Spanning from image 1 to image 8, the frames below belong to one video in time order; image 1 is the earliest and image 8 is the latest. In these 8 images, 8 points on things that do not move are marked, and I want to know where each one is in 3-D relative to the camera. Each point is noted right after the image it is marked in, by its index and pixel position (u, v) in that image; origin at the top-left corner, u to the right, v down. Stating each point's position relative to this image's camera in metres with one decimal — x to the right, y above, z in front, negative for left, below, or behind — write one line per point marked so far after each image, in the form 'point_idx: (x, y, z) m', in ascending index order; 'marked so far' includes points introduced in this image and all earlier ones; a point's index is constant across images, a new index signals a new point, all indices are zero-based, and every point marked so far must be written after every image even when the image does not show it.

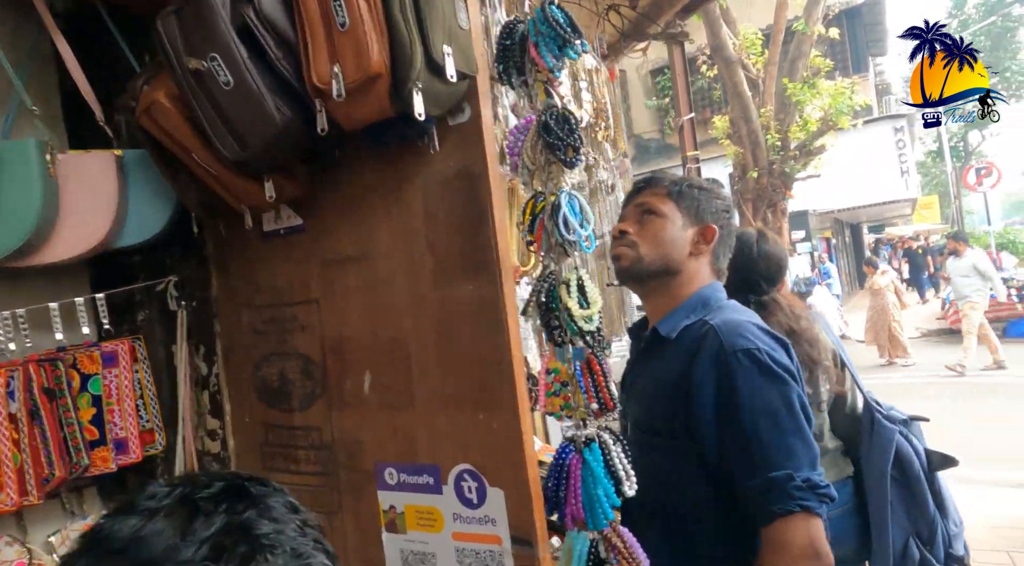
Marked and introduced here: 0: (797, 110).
0: (+5.2, +3.1, +12.4) m
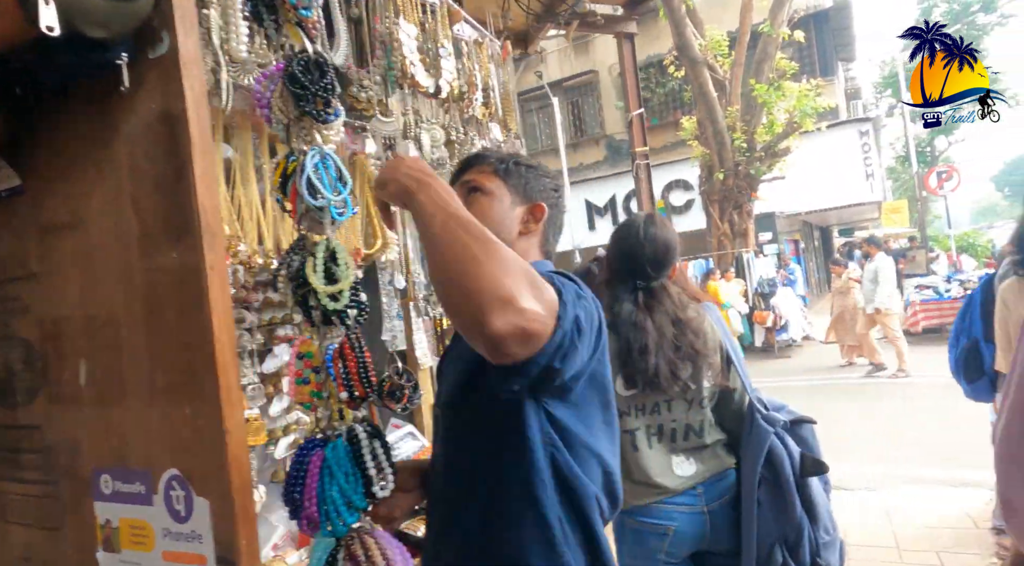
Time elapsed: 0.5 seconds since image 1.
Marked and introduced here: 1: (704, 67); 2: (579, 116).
0: (+4.6, +3.1, +12.5) m
1: (+3.3, +3.7, +11.9) m
2: (+1.9, +4.4, +18.2) m
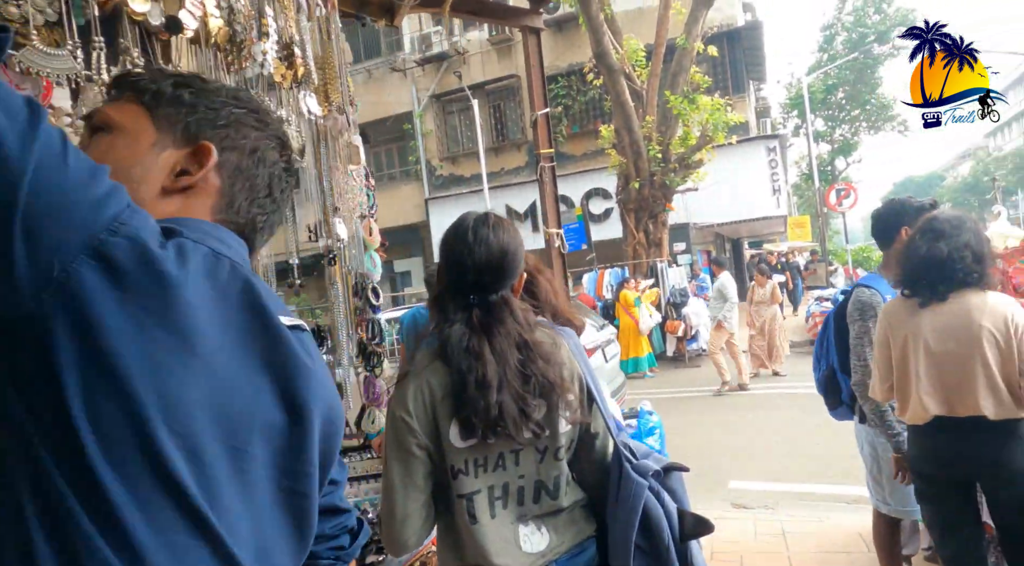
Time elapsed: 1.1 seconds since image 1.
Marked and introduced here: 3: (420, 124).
0: (+3.1, +2.9, +12.6) m
1: (+1.9, +3.6, +11.9) m
2: (-0.3, +4.2, +18.0) m
3: (-2.4, +4.2, +17.9) m
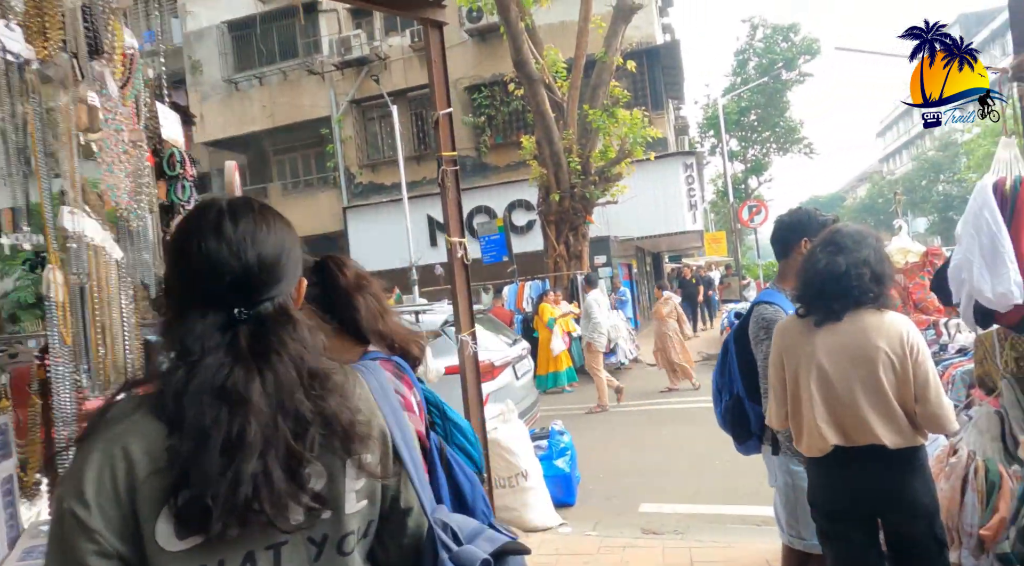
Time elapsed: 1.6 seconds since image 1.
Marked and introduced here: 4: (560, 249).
0: (+1.6, +2.7, +12.6) m
1: (+0.5, +3.4, +11.8) m
2: (-2.3, +3.9, +17.7) m
3: (-4.4, +3.9, +17.4) m
4: (+0.9, +0.7, +13.0) m
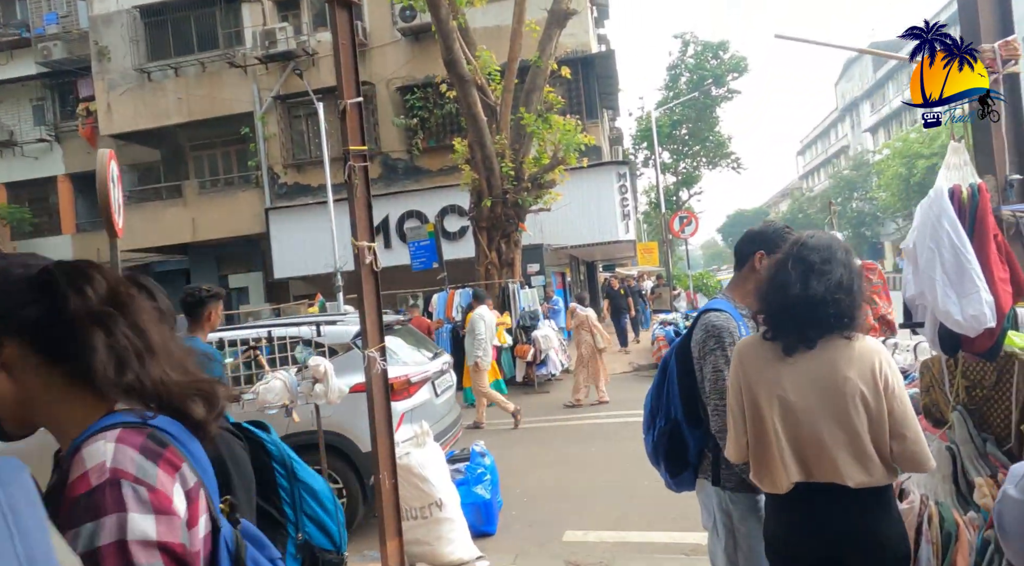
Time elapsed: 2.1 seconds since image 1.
0: (+0.4, +2.5, +12.3) m
1: (-0.6, +3.2, +11.4) m
2: (-4.0, +3.8, +17.0) m
3: (-6.0, +3.8, +16.5) m
4: (-0.4, +0.5, +12.7) m
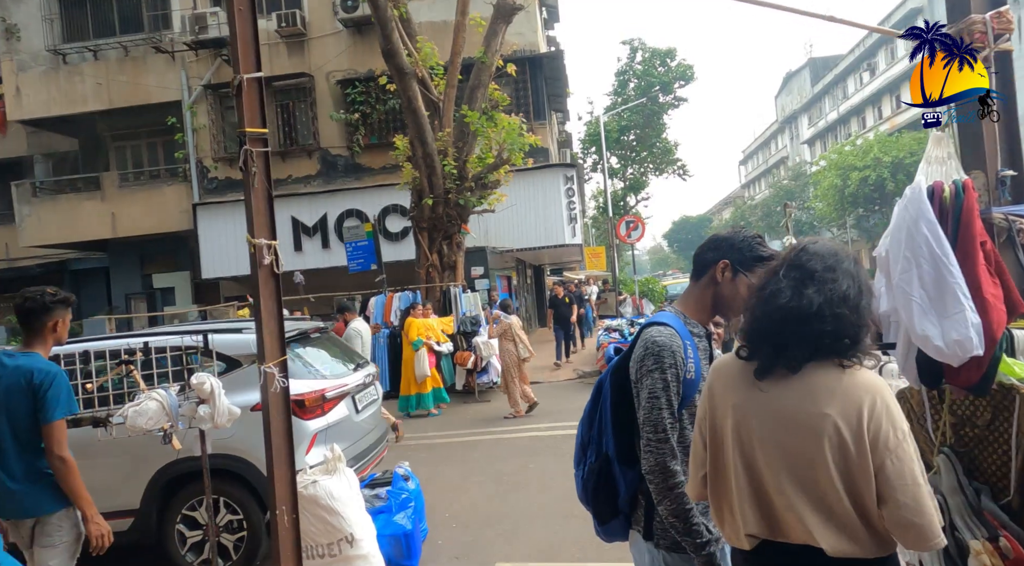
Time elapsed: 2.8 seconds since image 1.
0: (-0.6, +2.5, +11.9) m
1: (-1.5, +3.2, +10.9) m
2: (-5.3, +3.8, +16.2) m
3: (-7.3, +3.8, +15.6) m
4: (-1.4, +0.5, +12.1) m
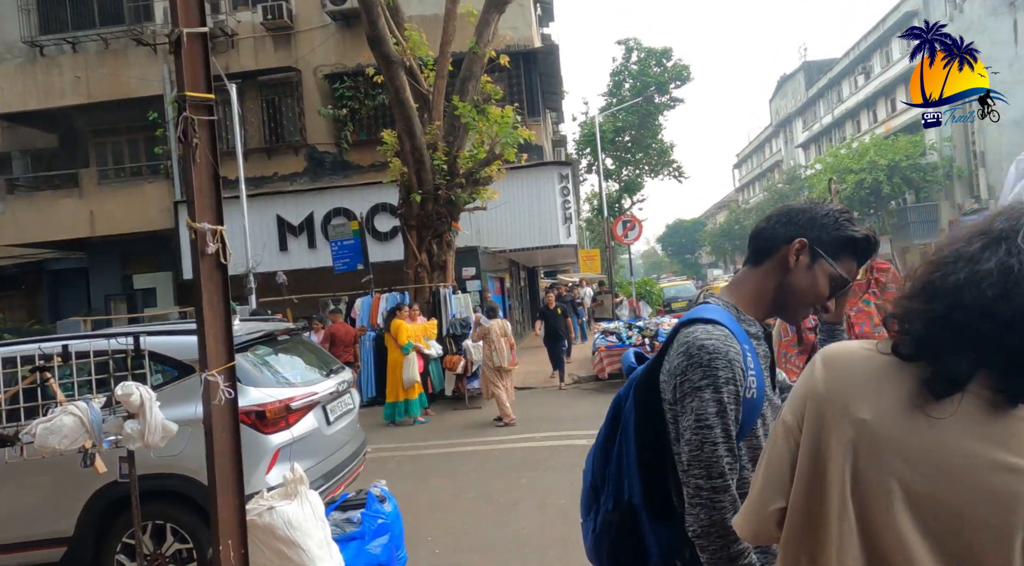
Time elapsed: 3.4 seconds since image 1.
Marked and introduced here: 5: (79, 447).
0: (-0.8, +2.5, +11.4) m
1: (-1.6, +3.2, +10.4) m
2: (-5.4, +3.7, +15.7) m
3: (-7.4, +3.8, +15.0) m
4: (-1.6, +0.4, +11.6) m
5: (-1.7, -0.7, +2.7) m
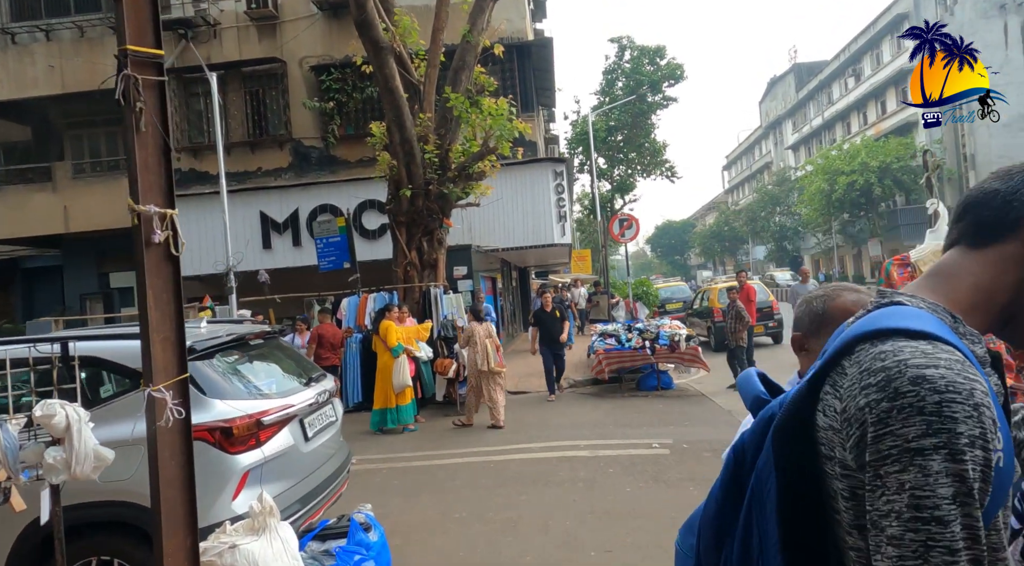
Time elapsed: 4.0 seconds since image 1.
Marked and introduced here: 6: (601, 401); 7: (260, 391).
0: (-0.8, +2.5, +10.9) m
1: (-1.7, +3.2, +9.8) m
2: (-5.6, +3.7, +15.1) m
3: (-7.6, +3.8, +14.4) m
4: (-1.7, +0.4, +11.1) m
5: (-1.7, -0.6, +2.2) m
6: (+1.3, -1.7, +9.9) m
7: (-1.4, -0.6, +3.8) m
